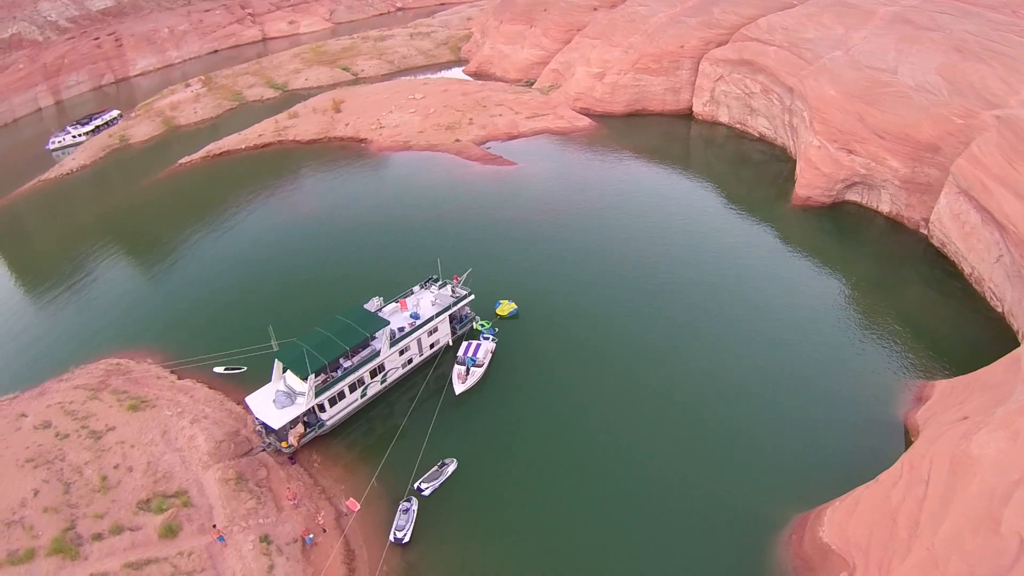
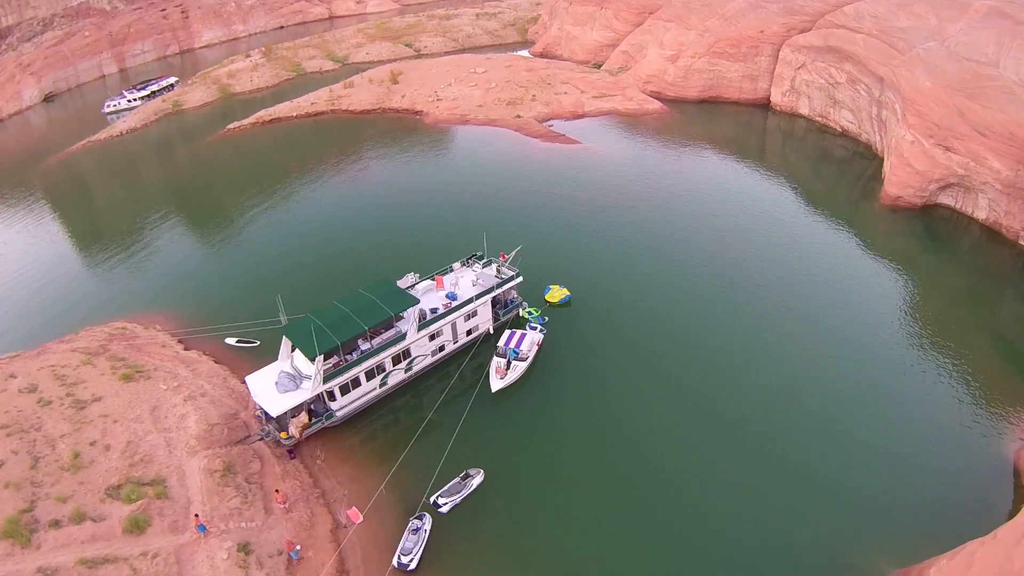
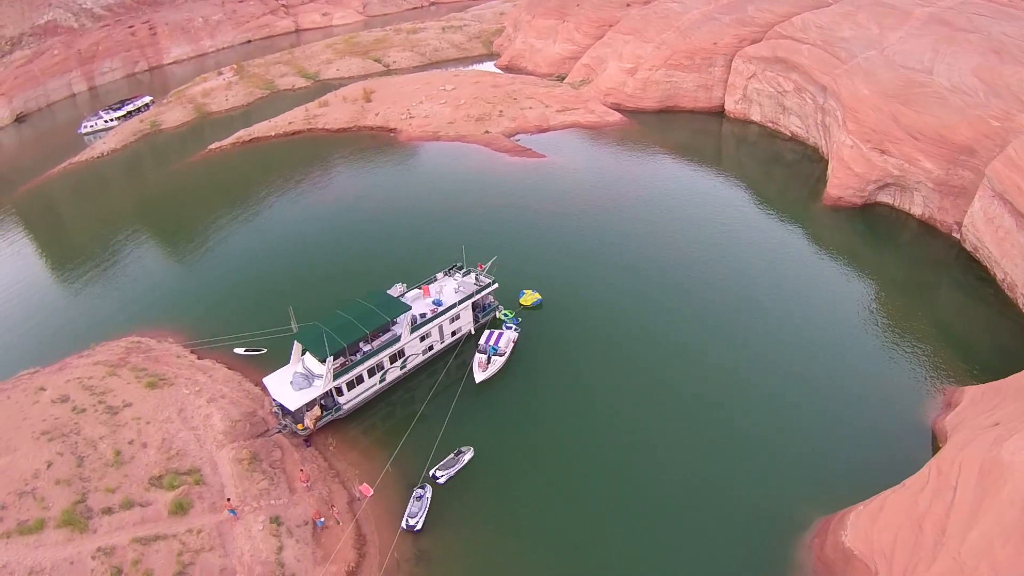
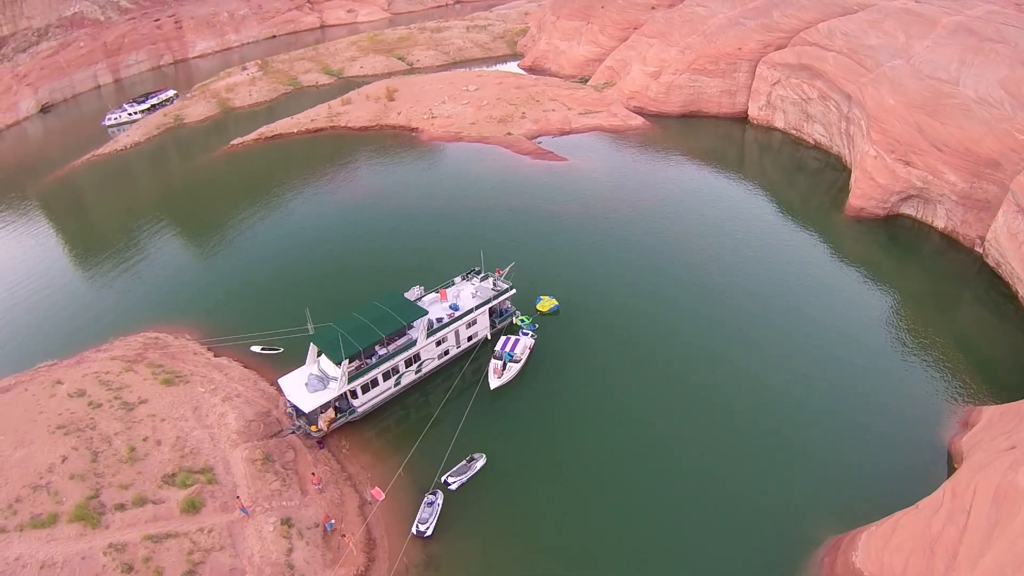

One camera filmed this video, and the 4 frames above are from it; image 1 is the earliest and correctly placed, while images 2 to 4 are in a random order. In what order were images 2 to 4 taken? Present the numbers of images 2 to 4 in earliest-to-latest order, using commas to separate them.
3, 4, 2
